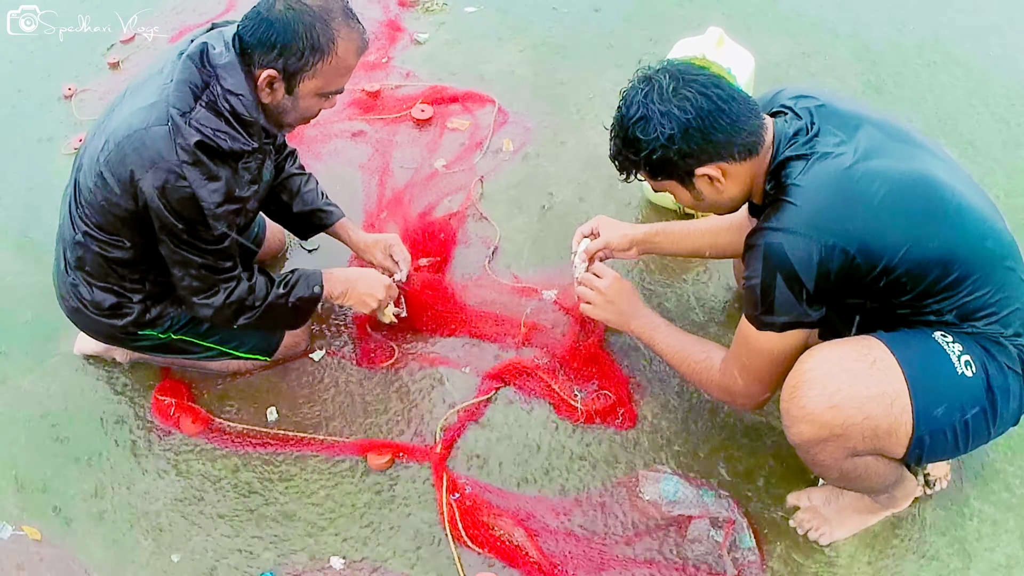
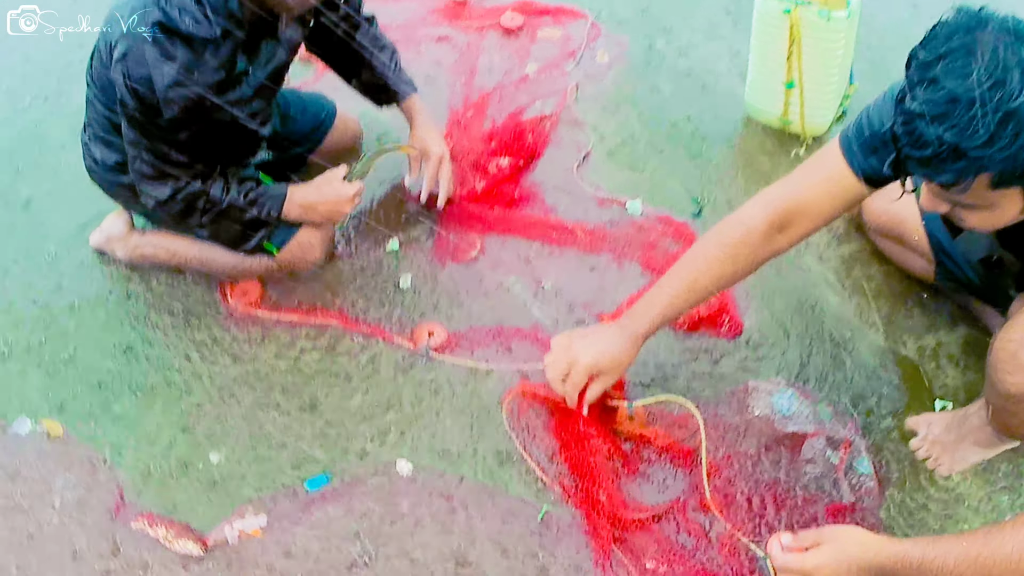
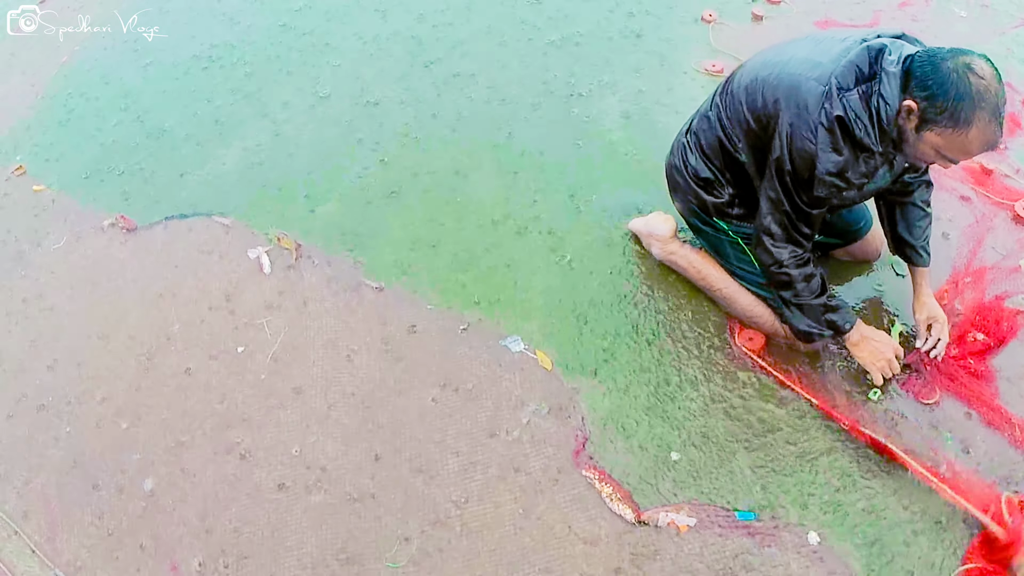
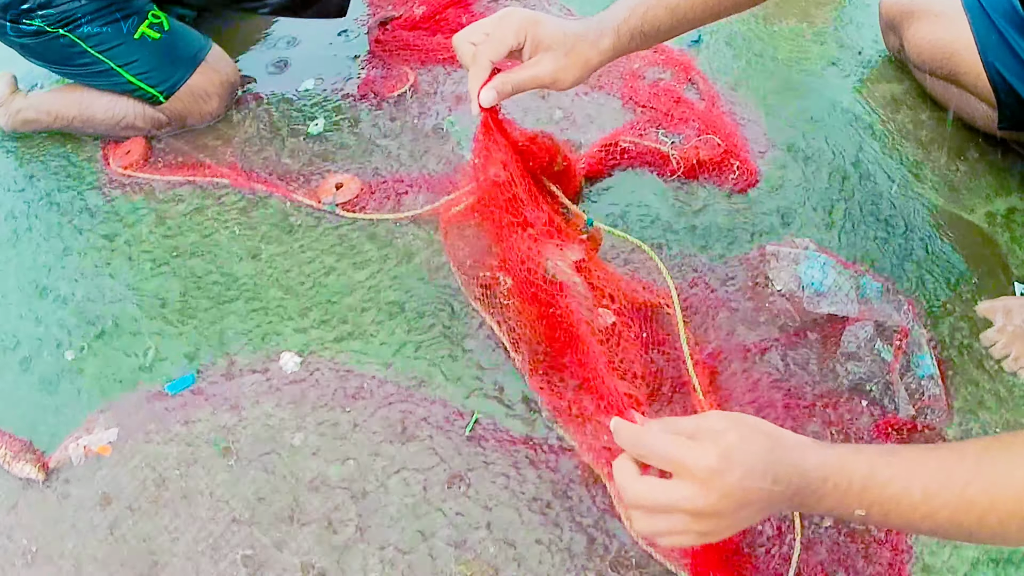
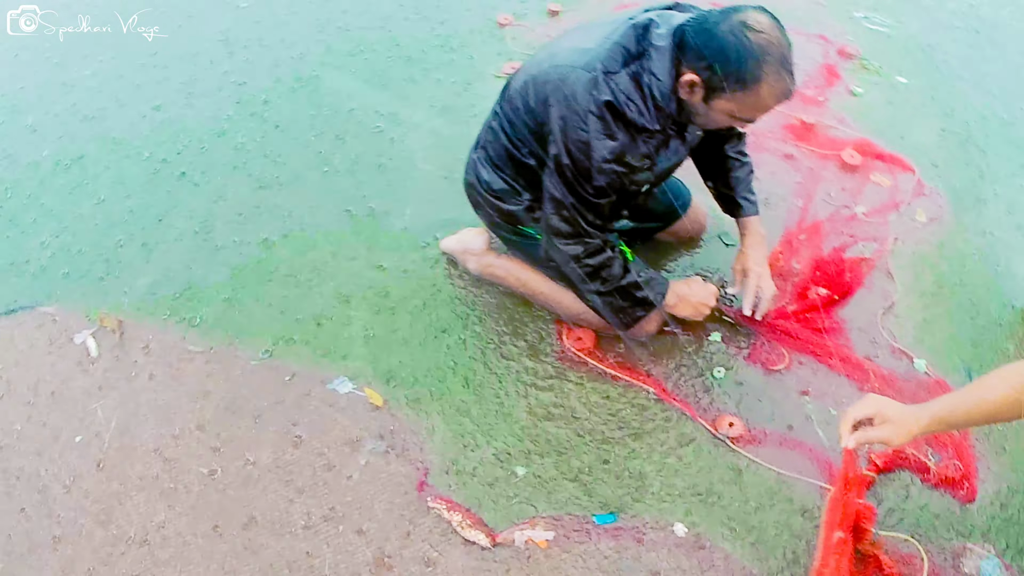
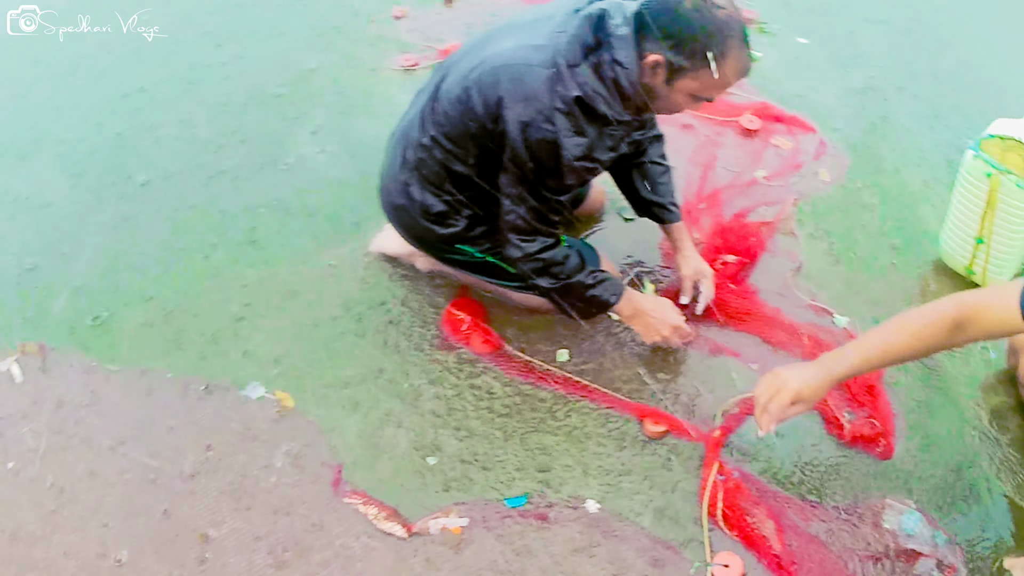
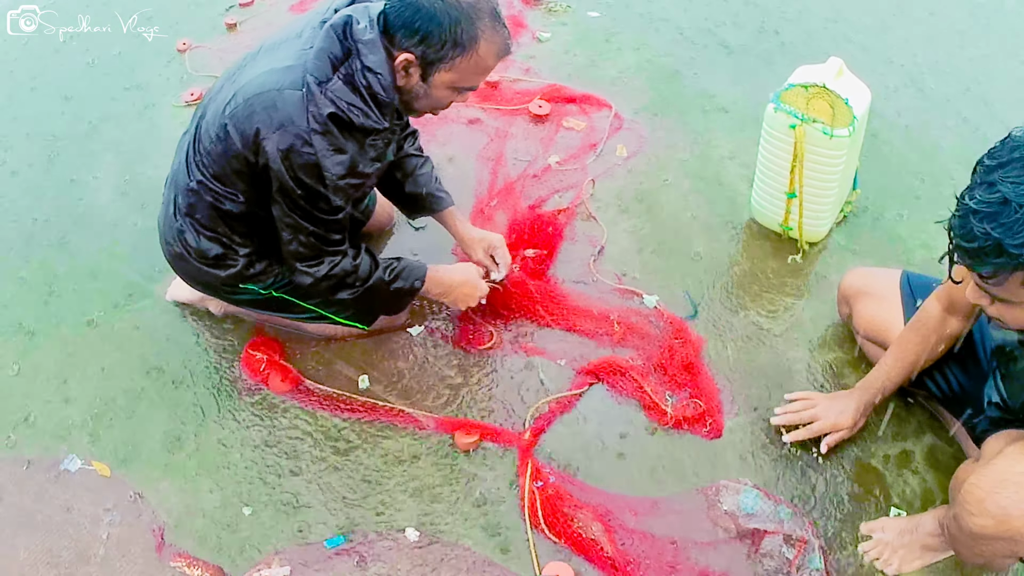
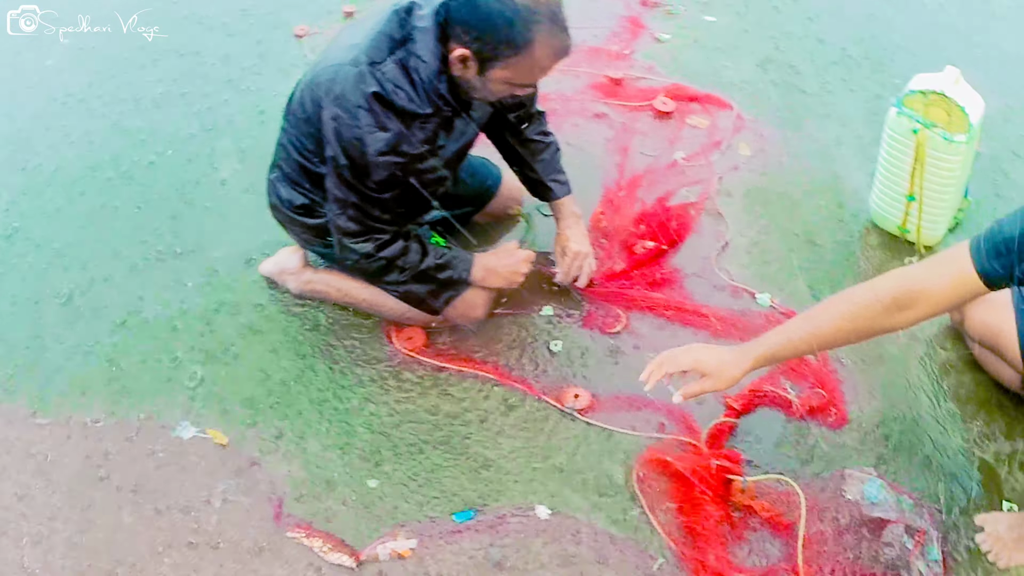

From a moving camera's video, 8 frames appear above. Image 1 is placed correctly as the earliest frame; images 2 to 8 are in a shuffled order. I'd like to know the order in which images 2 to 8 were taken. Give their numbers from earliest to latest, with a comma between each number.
7, 6, 3, 5, 8, 2, 4
